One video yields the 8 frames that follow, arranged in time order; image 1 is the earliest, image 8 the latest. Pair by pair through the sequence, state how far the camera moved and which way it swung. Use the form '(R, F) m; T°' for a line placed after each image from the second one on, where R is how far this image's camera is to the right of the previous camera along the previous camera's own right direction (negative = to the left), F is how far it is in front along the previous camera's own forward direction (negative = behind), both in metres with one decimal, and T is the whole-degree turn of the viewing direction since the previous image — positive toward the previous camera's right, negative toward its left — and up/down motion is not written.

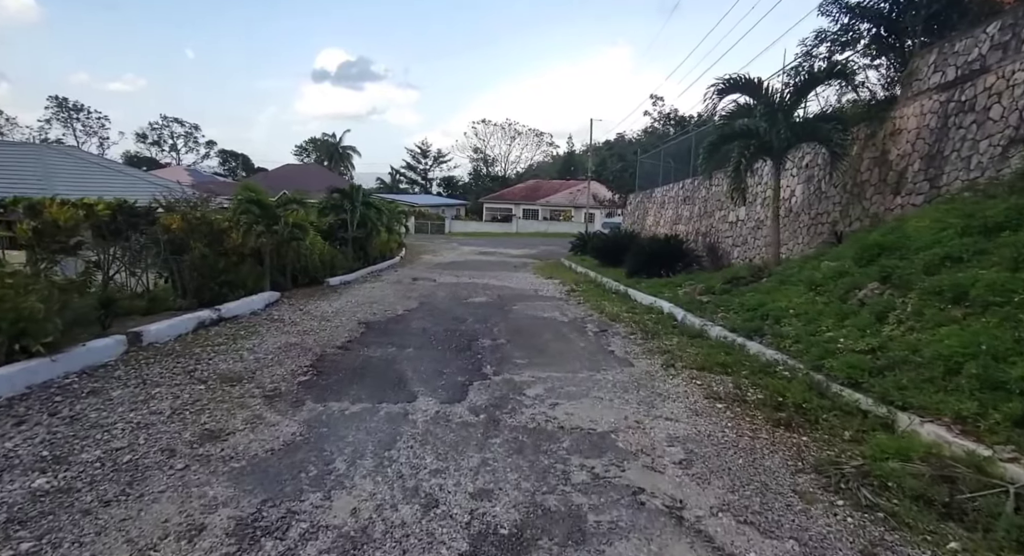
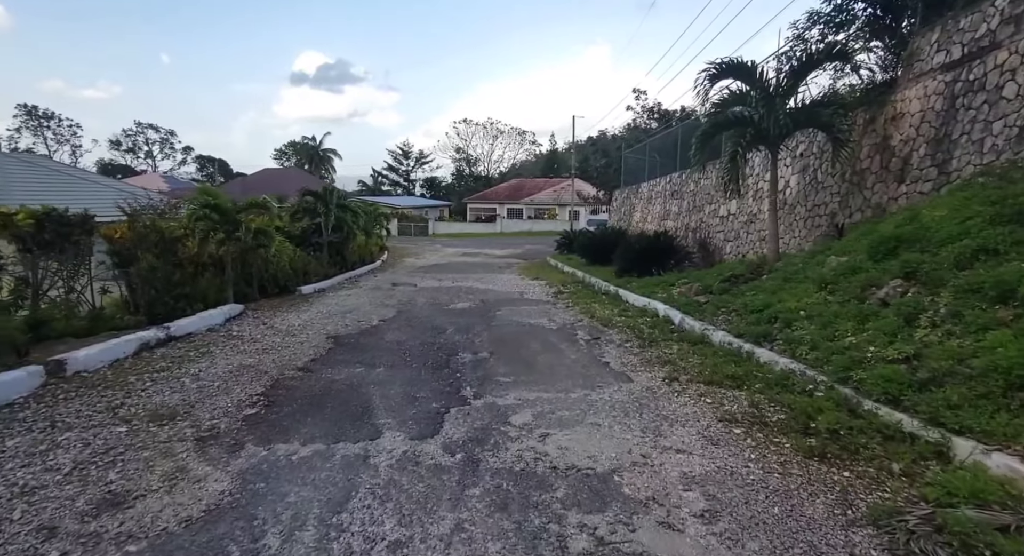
(0.0, +0.6) m; +1°
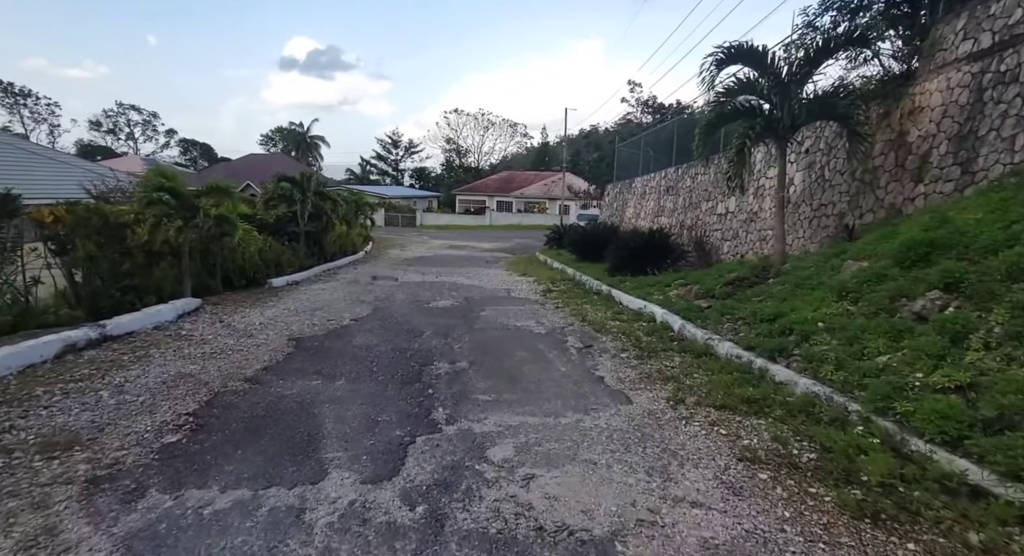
(0.0, +0.6) m; +1°
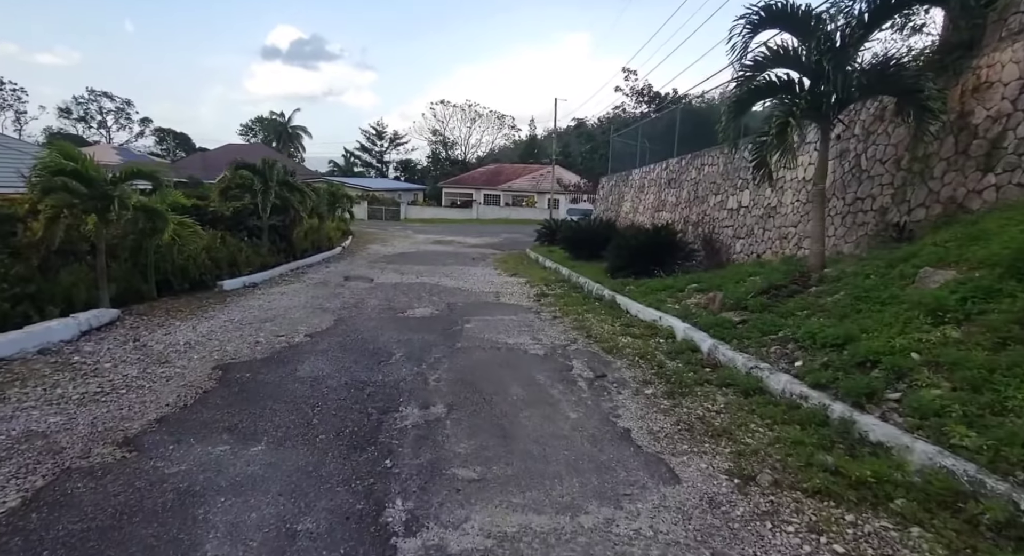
(0.0, +1.2) m; +1°
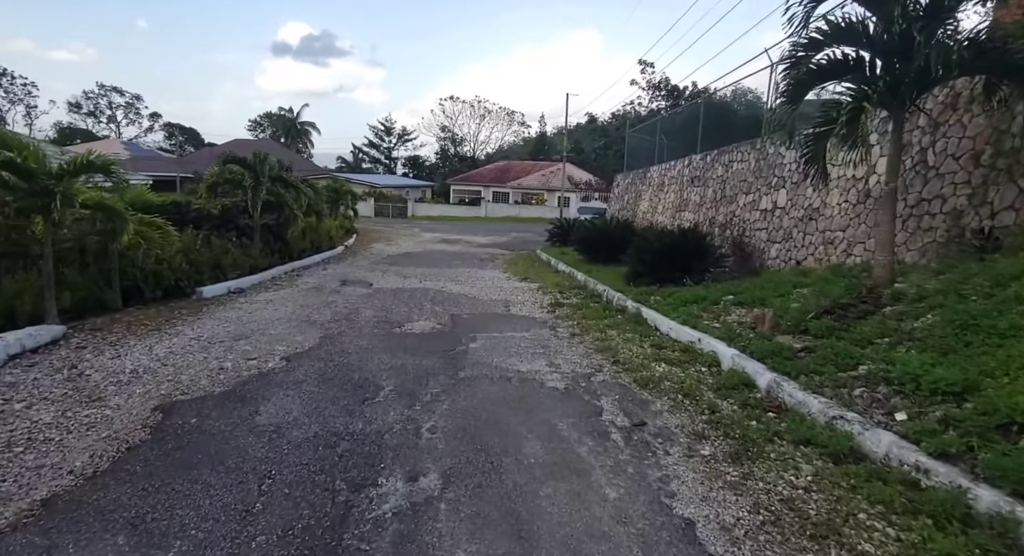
(0.0, +0.9) m; -1°
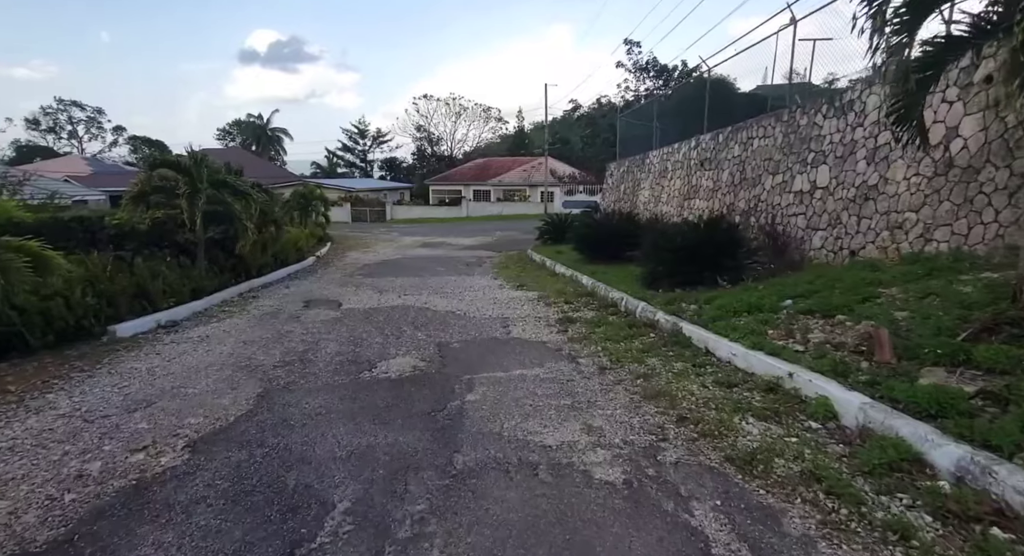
(-0.2, +1.6) m; +2°
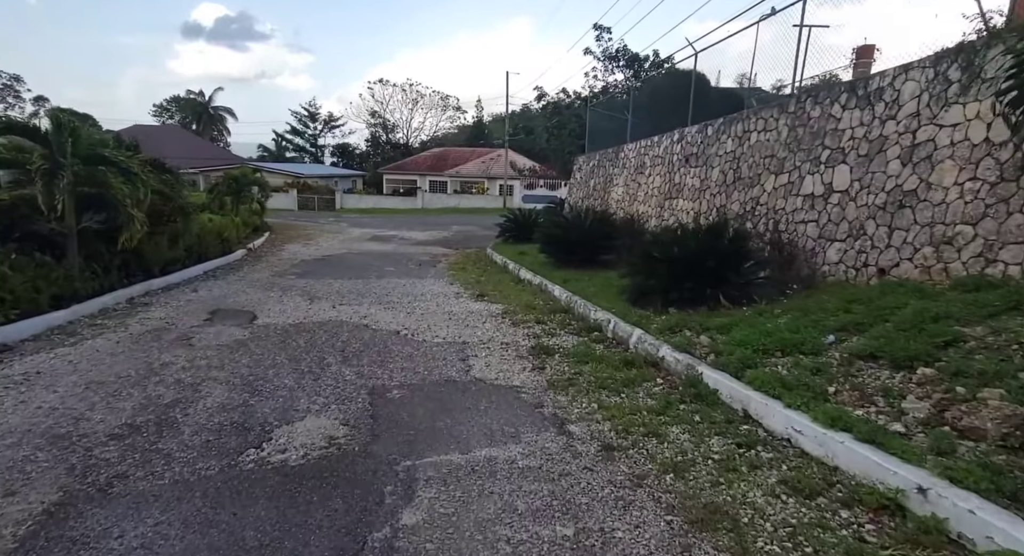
(-0.1, +1.5) m; +5°
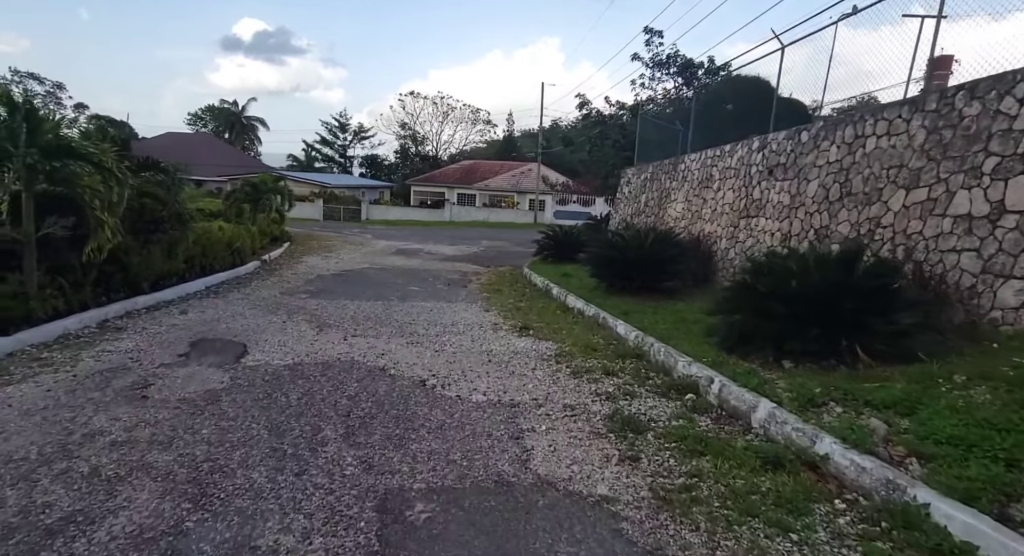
(-0.4, +1.5) m; -2°
